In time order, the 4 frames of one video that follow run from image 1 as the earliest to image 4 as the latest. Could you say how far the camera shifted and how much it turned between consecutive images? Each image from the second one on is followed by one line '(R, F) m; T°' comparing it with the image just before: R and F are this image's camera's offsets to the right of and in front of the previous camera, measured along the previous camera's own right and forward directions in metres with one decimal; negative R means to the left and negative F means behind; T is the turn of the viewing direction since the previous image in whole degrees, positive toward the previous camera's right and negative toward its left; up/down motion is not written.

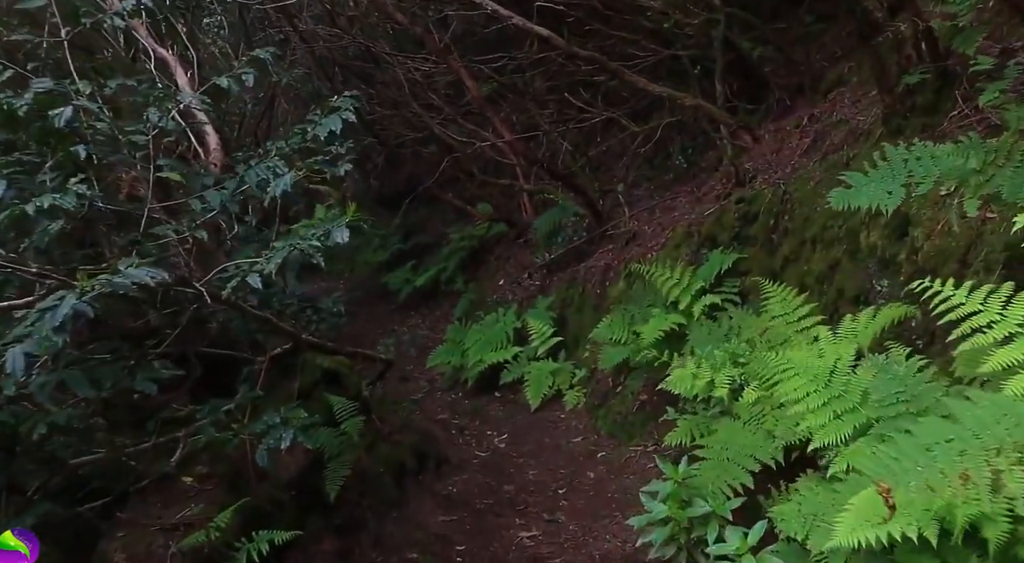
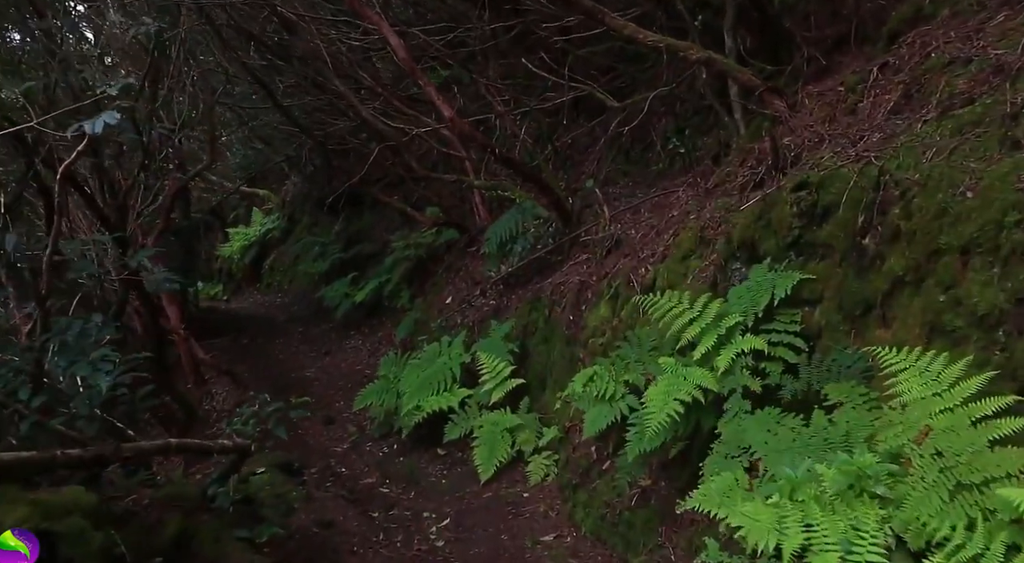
(+0.1, +2.4) m; +2°
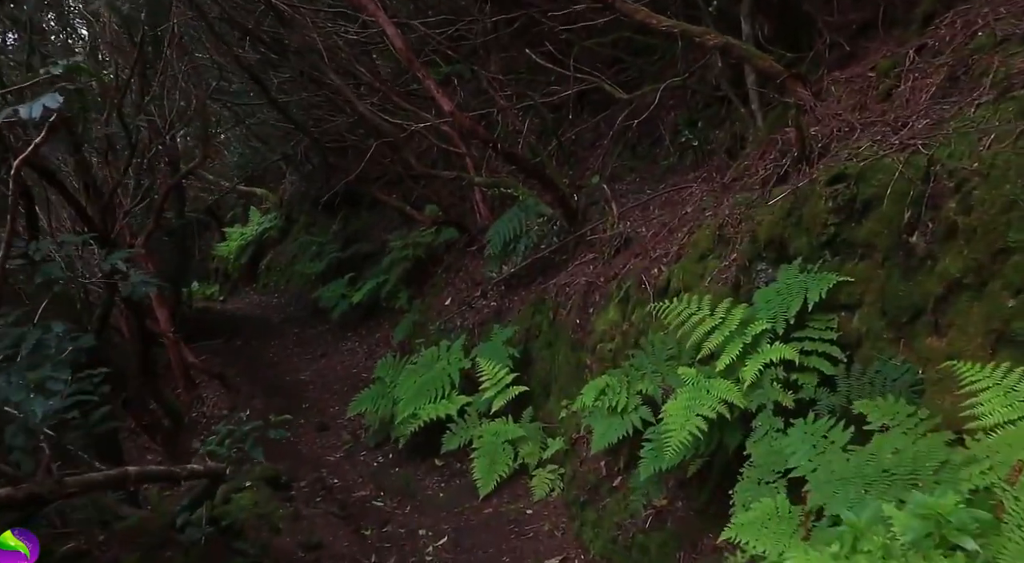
(0.0, +0.4) m; 0°
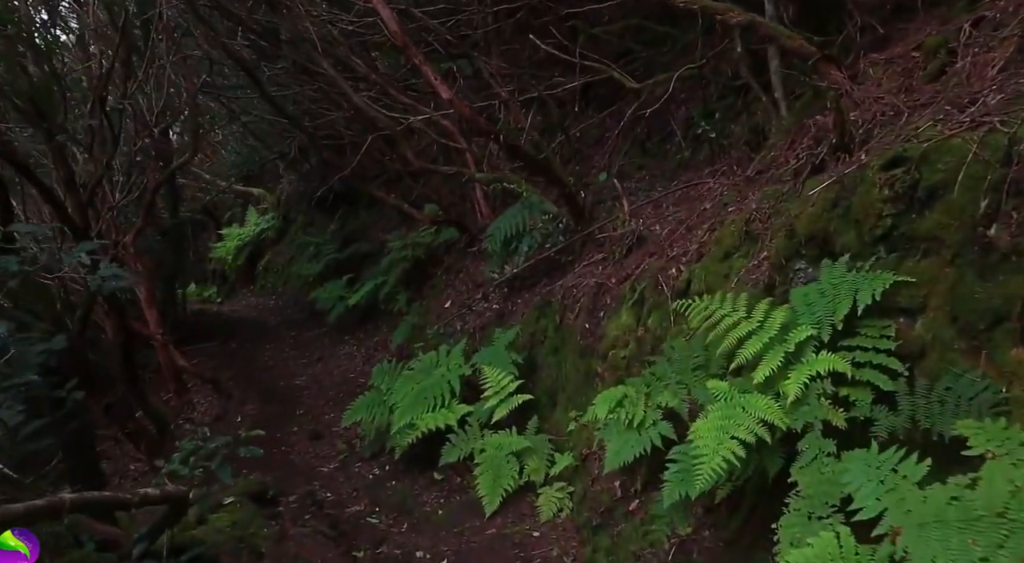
(0.0, +0.5) m; 0°
